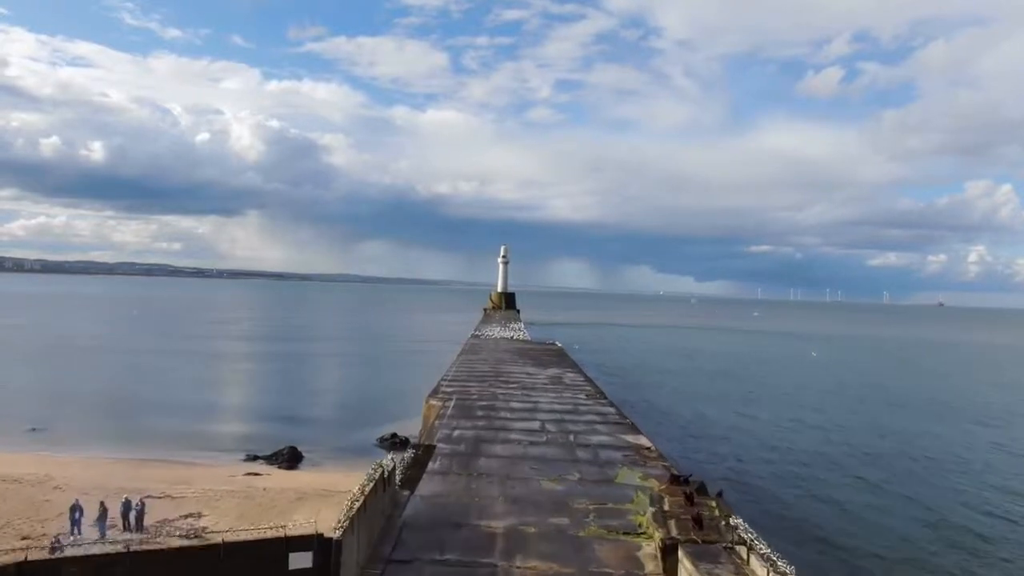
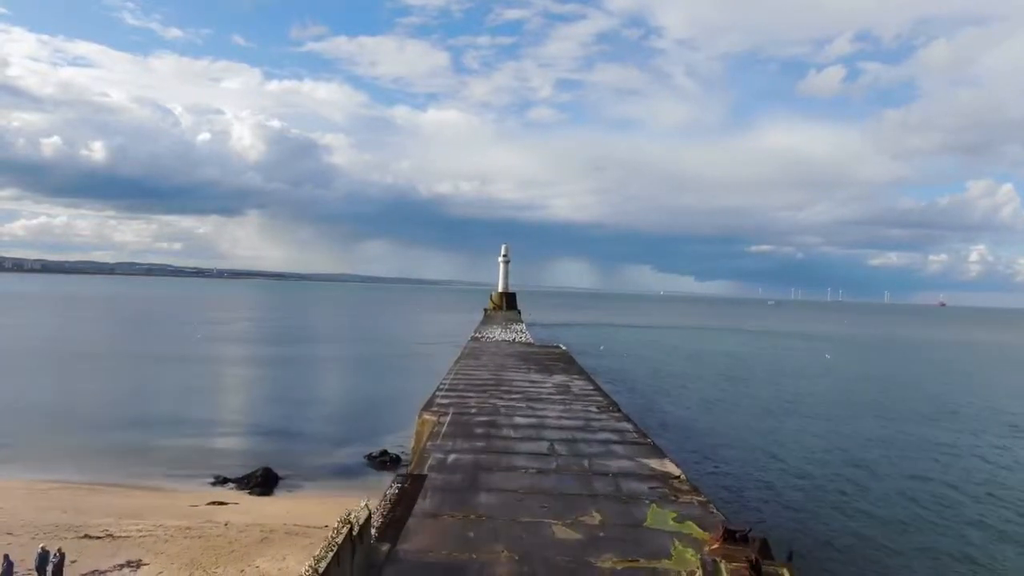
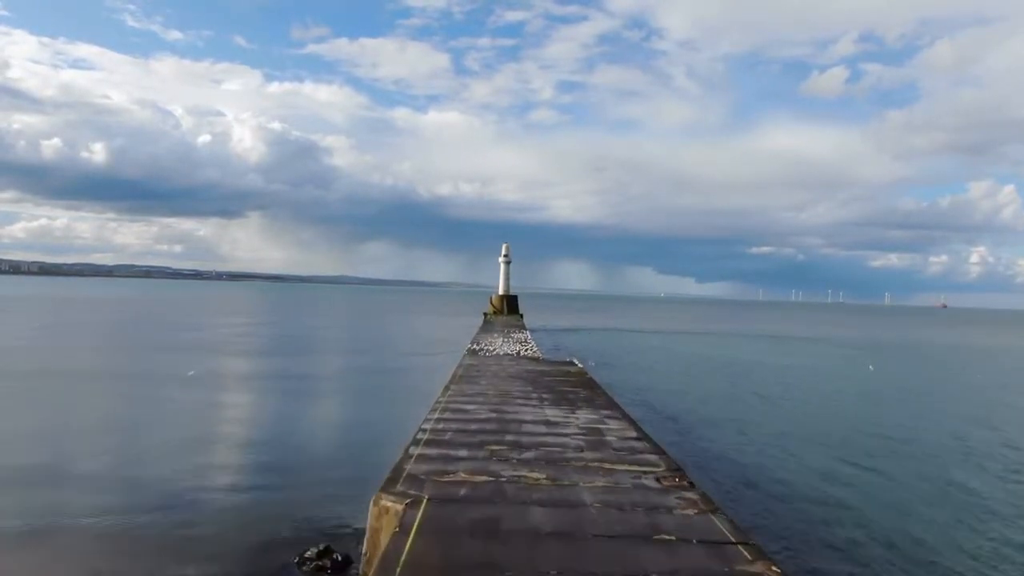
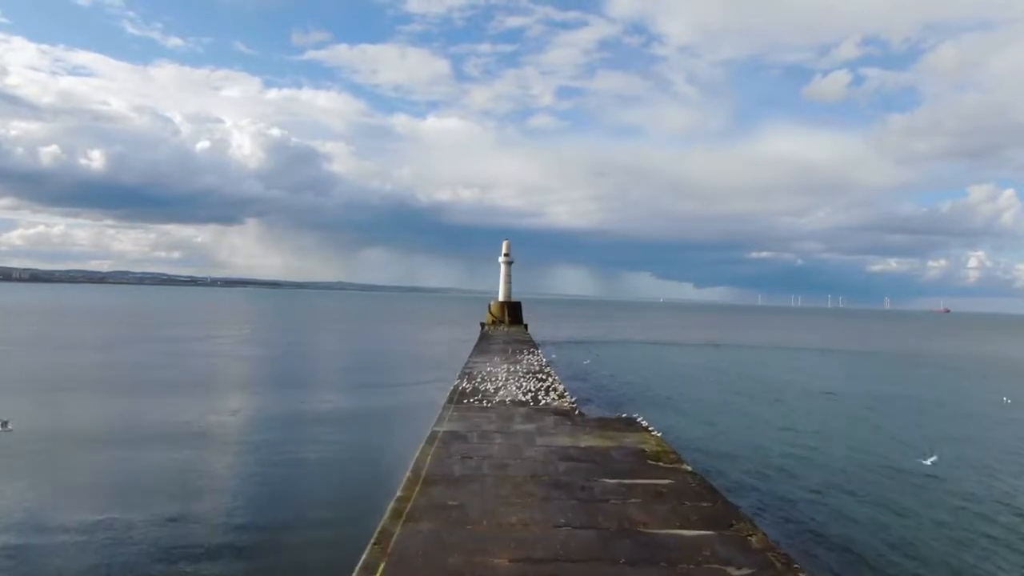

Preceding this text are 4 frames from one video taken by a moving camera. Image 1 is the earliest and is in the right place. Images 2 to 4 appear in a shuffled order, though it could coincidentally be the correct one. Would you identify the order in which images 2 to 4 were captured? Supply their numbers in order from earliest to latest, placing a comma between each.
2, 3, 4
